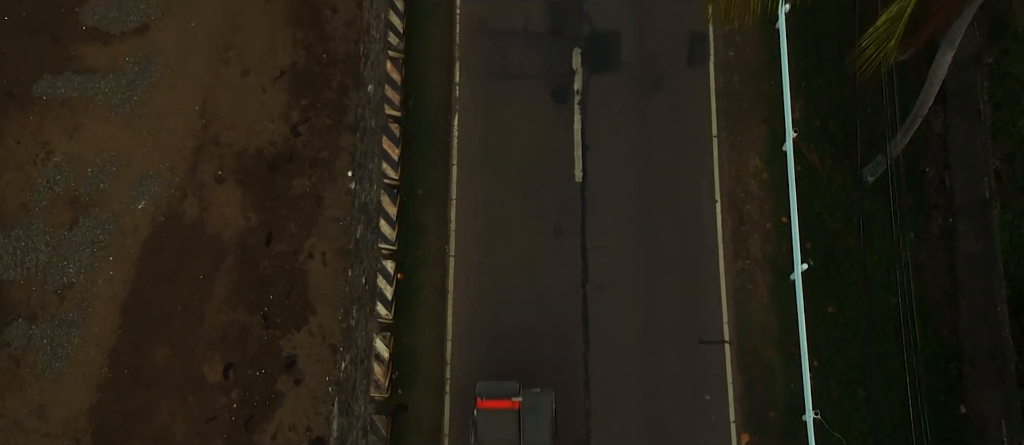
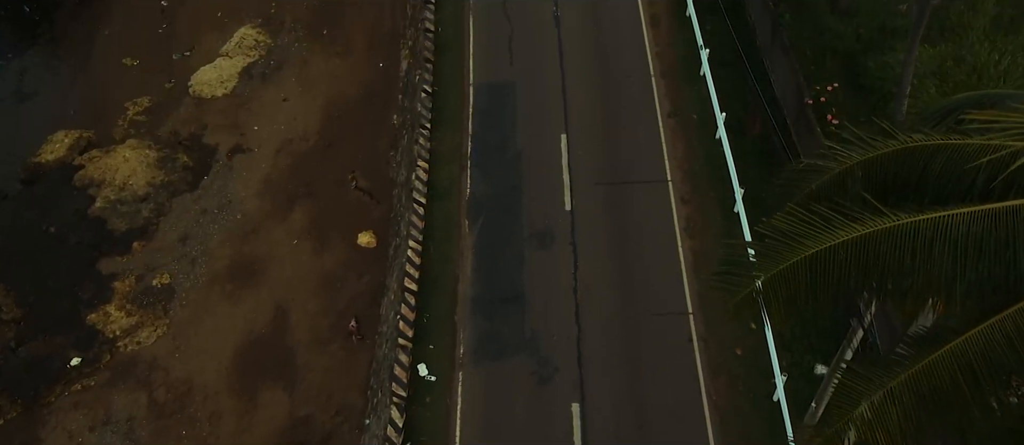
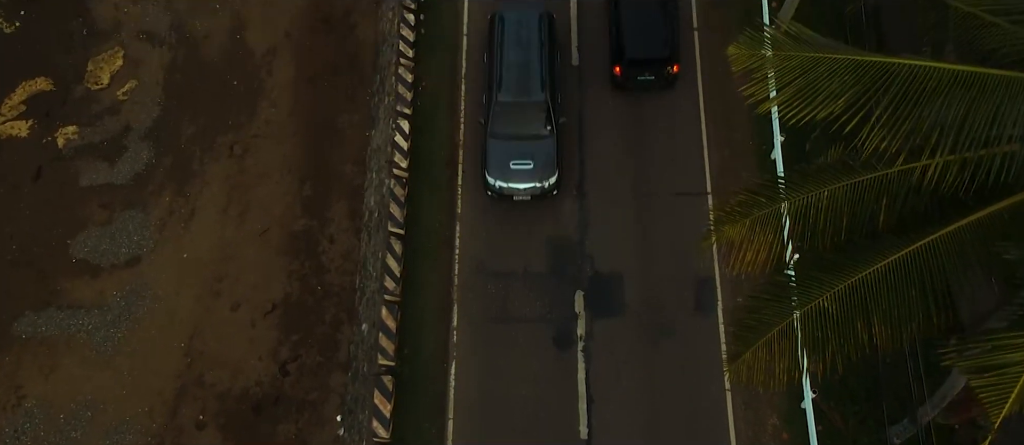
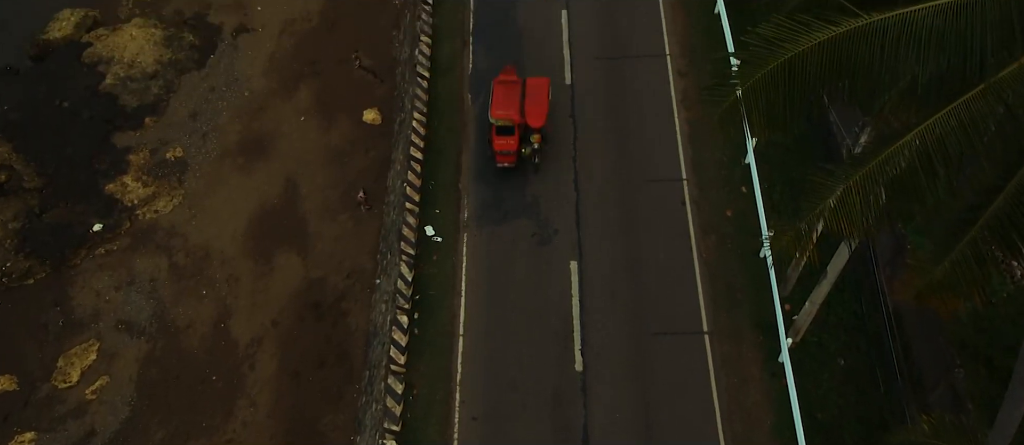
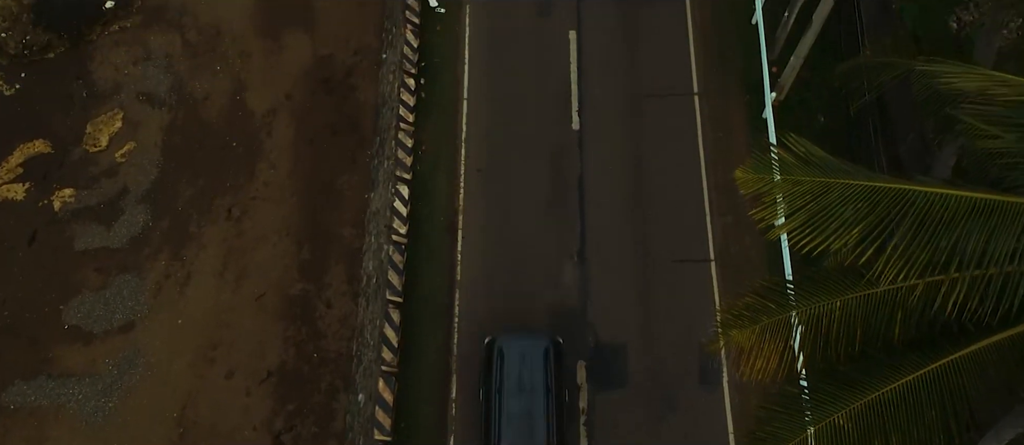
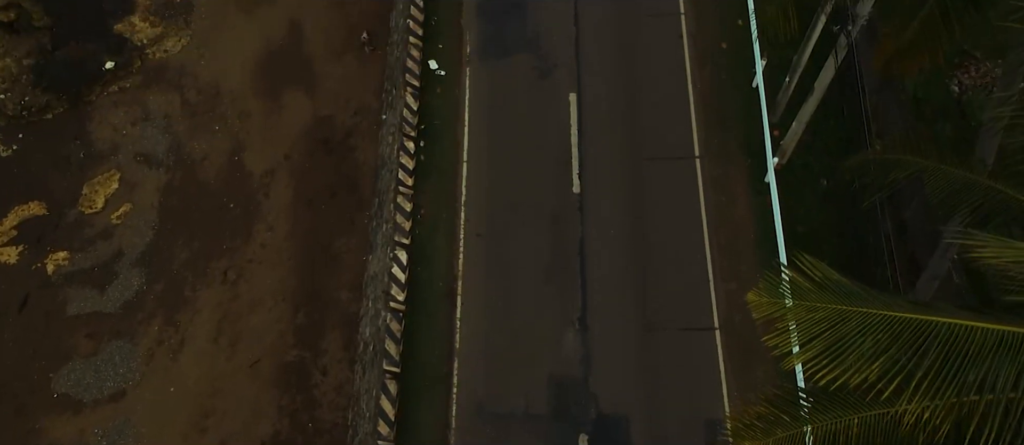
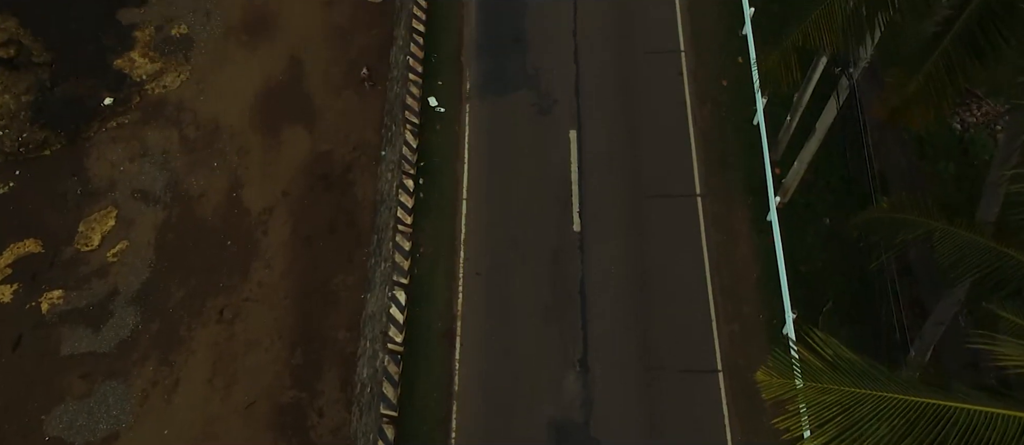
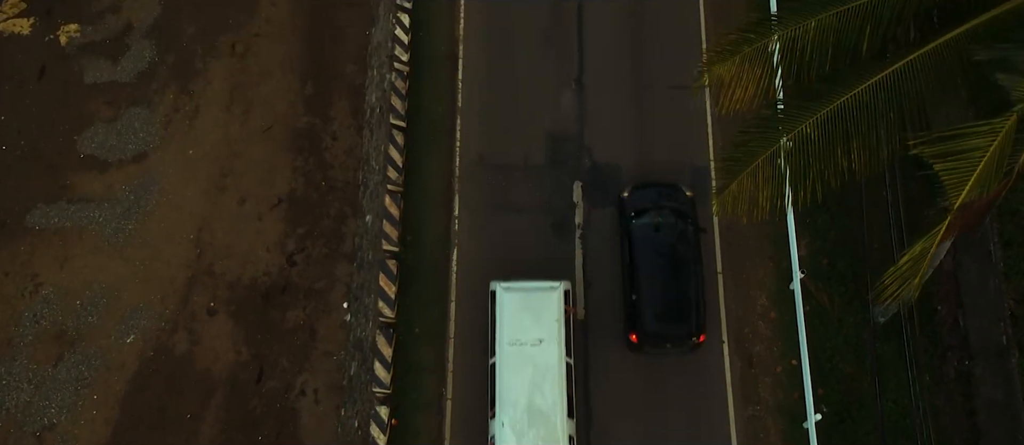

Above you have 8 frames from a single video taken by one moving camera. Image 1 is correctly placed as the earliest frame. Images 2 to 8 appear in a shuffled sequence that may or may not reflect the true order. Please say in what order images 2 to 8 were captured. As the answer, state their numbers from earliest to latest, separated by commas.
8, 3, 5, 6, 7, 4, 2
